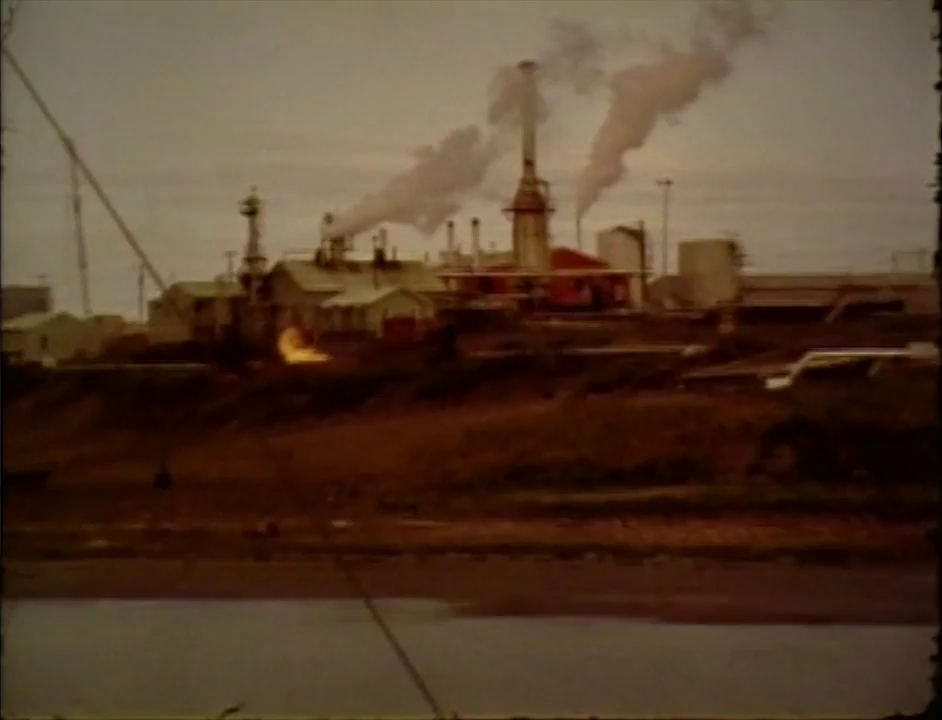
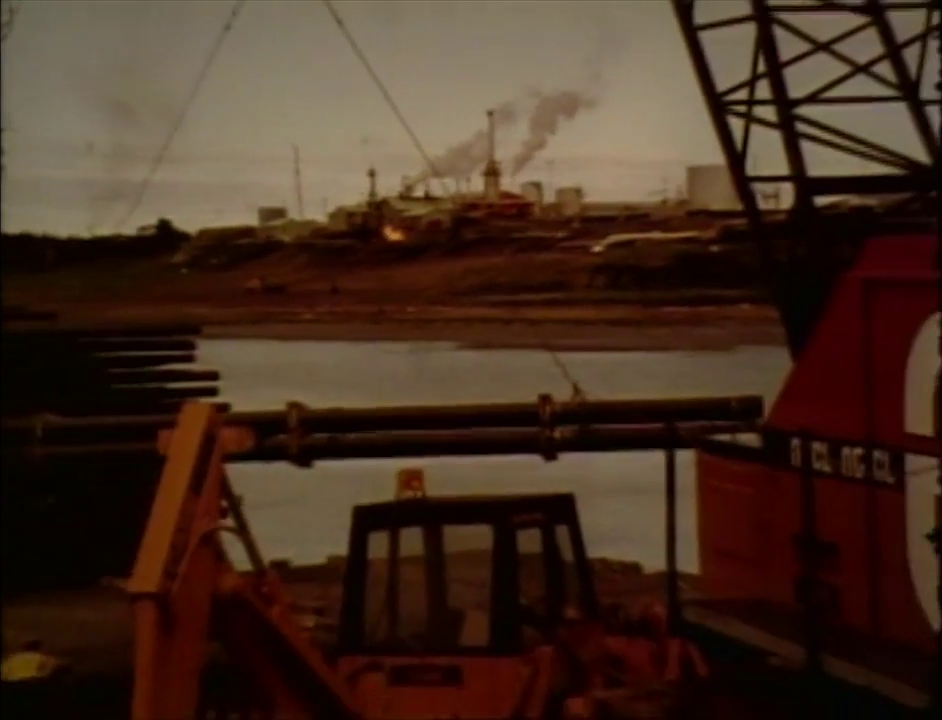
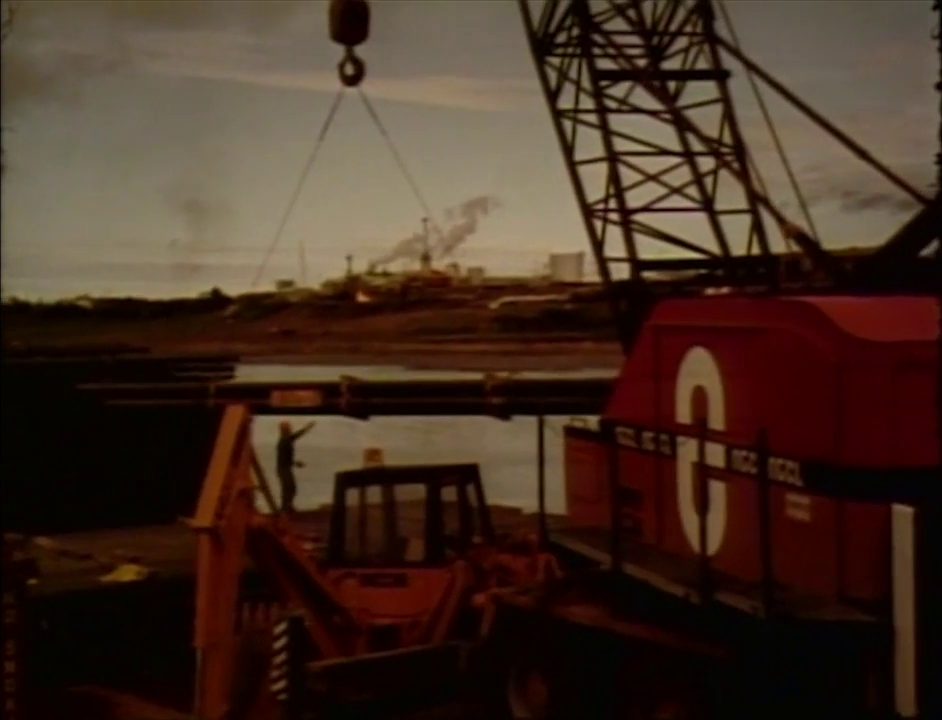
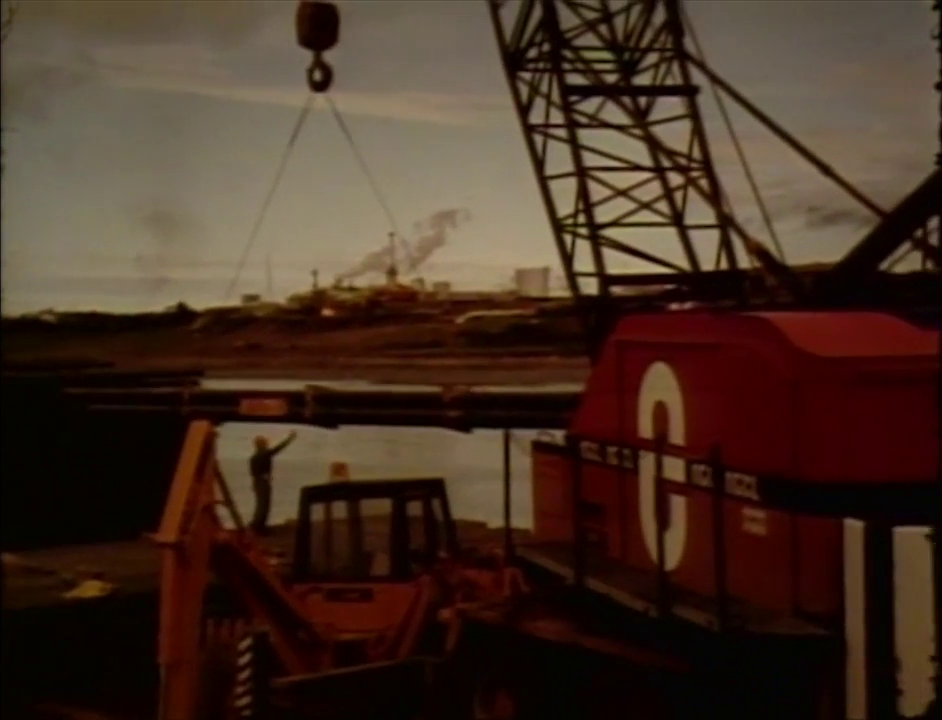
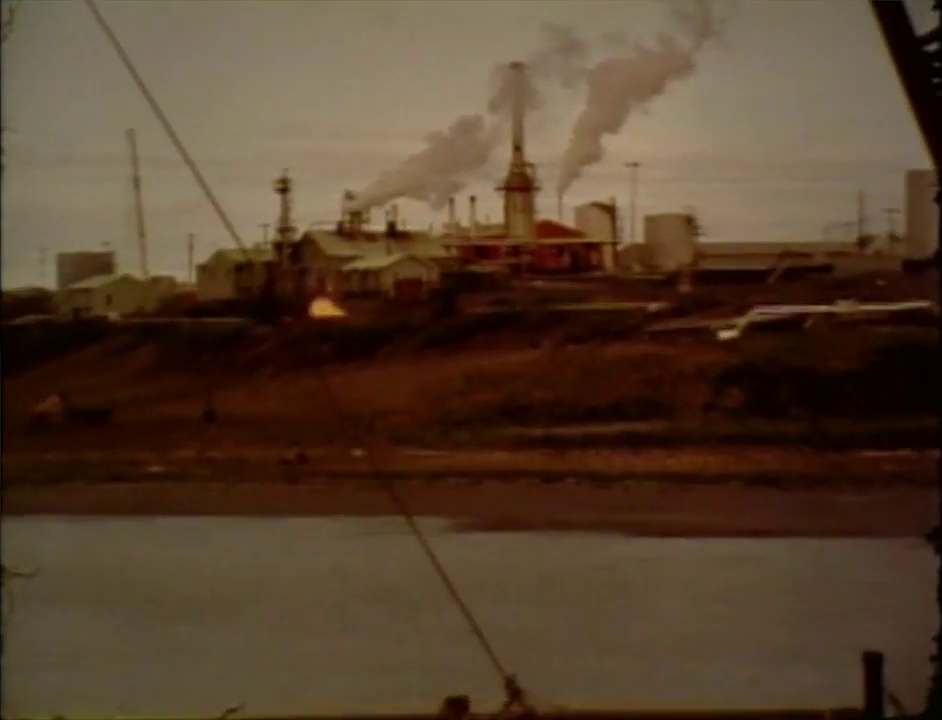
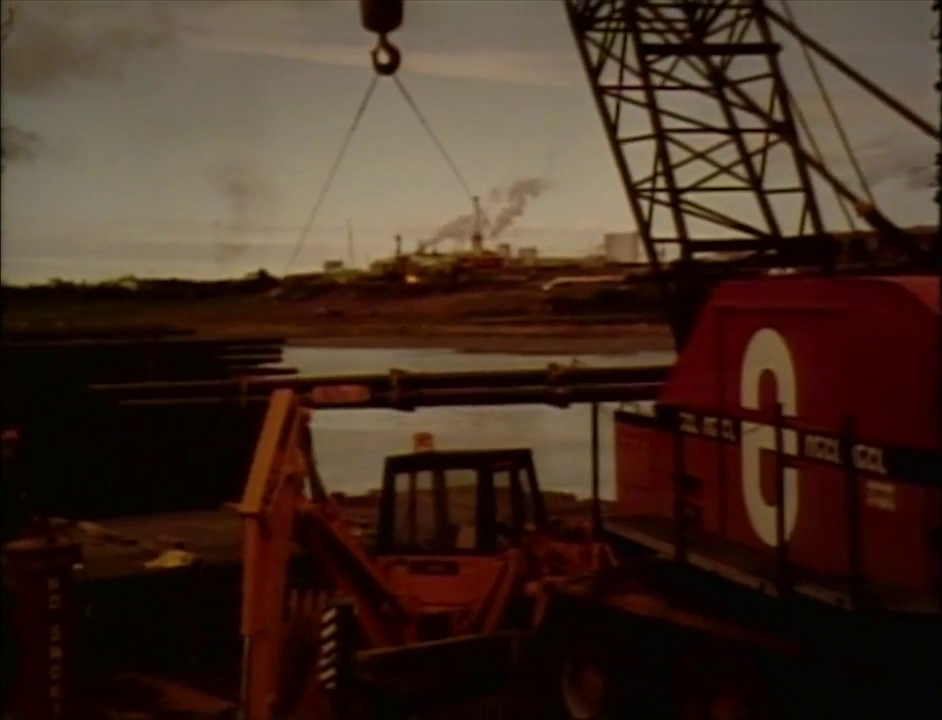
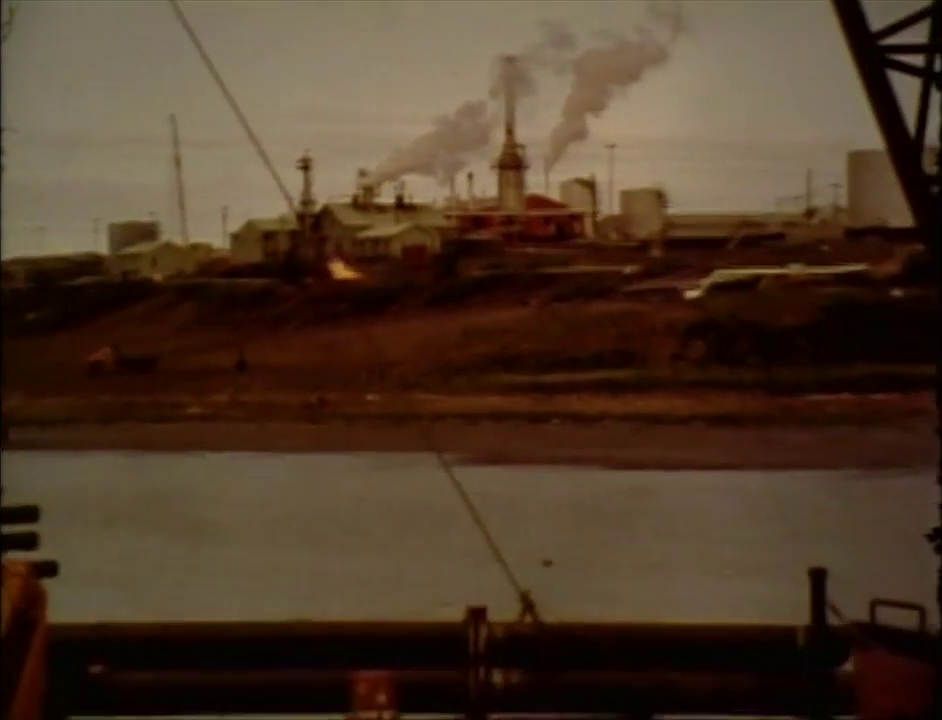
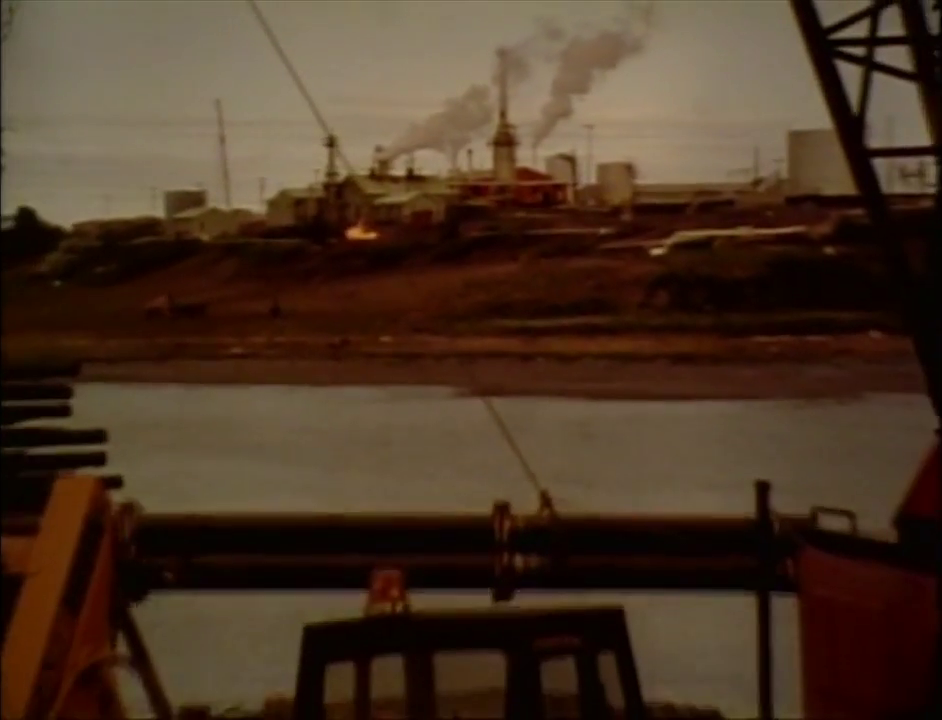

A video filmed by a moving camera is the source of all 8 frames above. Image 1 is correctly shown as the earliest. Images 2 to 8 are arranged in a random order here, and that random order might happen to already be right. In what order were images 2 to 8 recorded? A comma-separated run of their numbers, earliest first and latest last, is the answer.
5, 7, 8, 2, 6, 3, 4
